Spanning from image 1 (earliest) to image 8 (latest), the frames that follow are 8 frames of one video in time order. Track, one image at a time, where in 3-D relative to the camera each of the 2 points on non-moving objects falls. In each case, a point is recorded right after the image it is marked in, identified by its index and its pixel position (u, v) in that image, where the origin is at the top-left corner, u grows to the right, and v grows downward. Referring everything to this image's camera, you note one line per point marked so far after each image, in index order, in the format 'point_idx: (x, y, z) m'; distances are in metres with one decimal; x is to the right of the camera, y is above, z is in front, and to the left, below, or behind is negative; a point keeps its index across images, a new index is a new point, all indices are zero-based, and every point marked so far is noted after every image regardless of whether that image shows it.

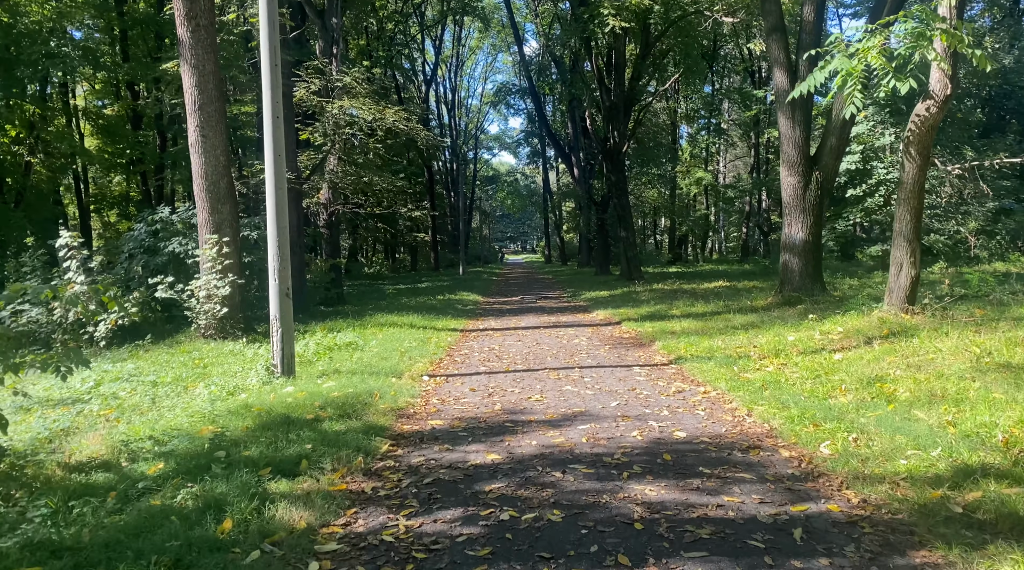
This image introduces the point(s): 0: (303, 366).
0: (-2.4, -0.9, +10.8) m
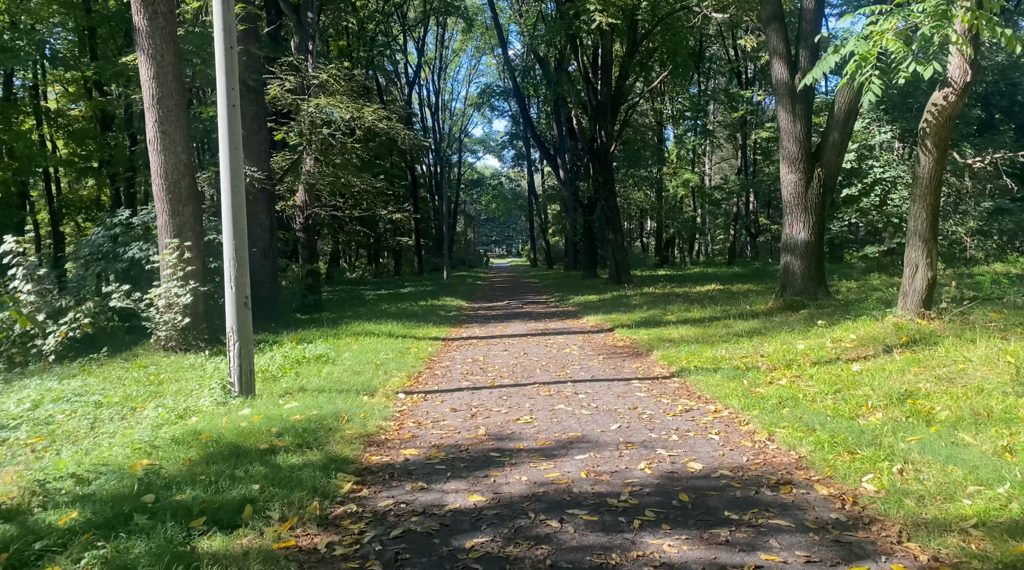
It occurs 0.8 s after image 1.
0: (-2.5, -1.0, +9.7) m
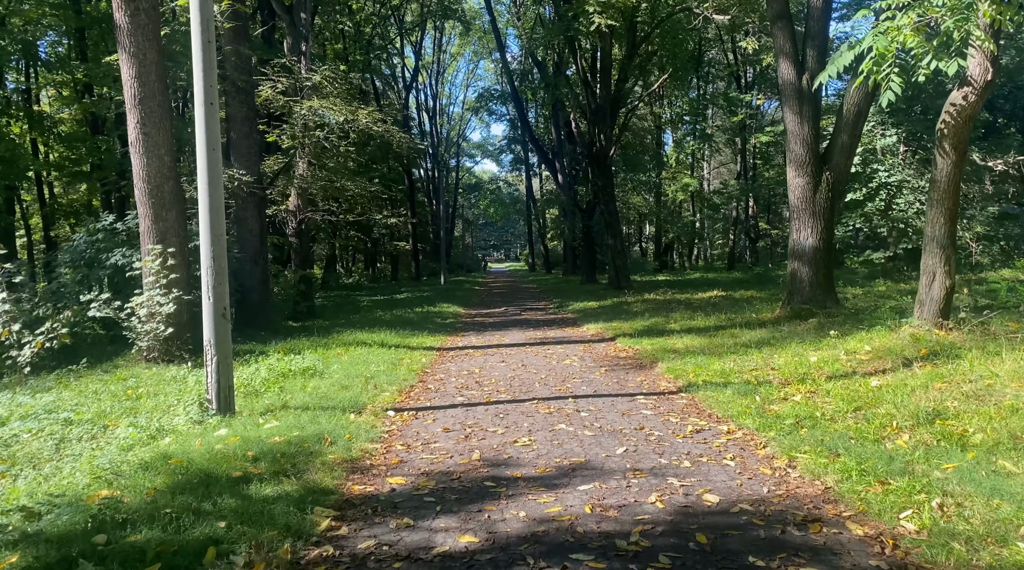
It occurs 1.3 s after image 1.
0: (-2.6, -1.1, +9.2) m
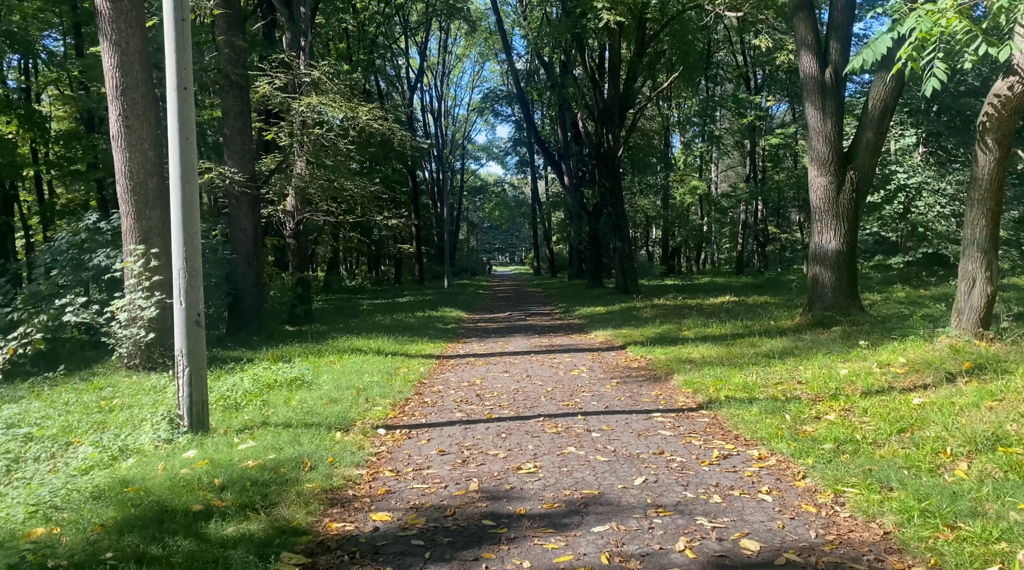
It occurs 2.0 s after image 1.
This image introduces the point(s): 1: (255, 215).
0: (-2.5, -1.2, +8.4) m
1: (-4.8, +1.3, +17.8) m
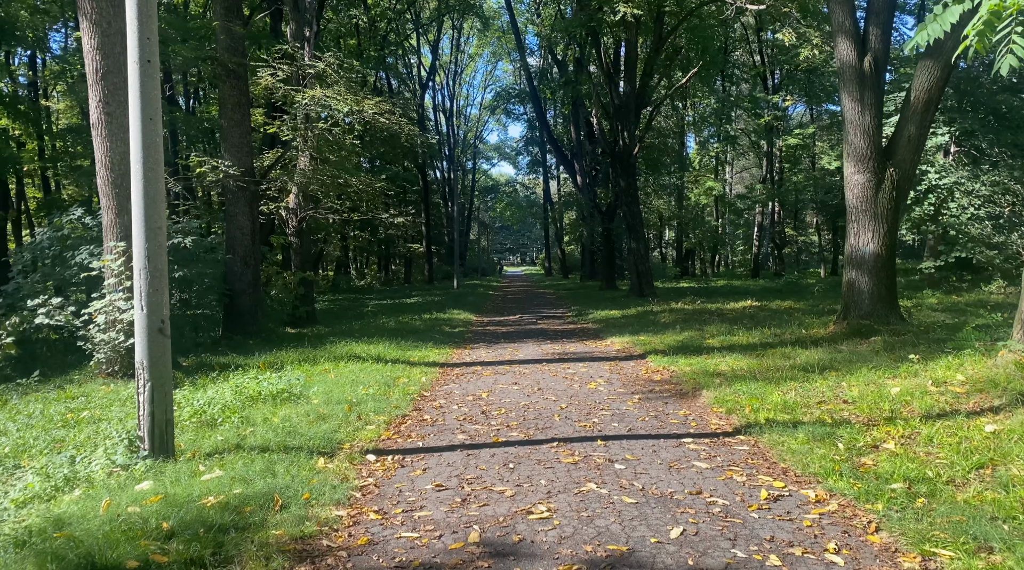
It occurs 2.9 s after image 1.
0: (-2.5, -1.2, +7.4) m
1: (-4.6, +1.3, +16.8) m
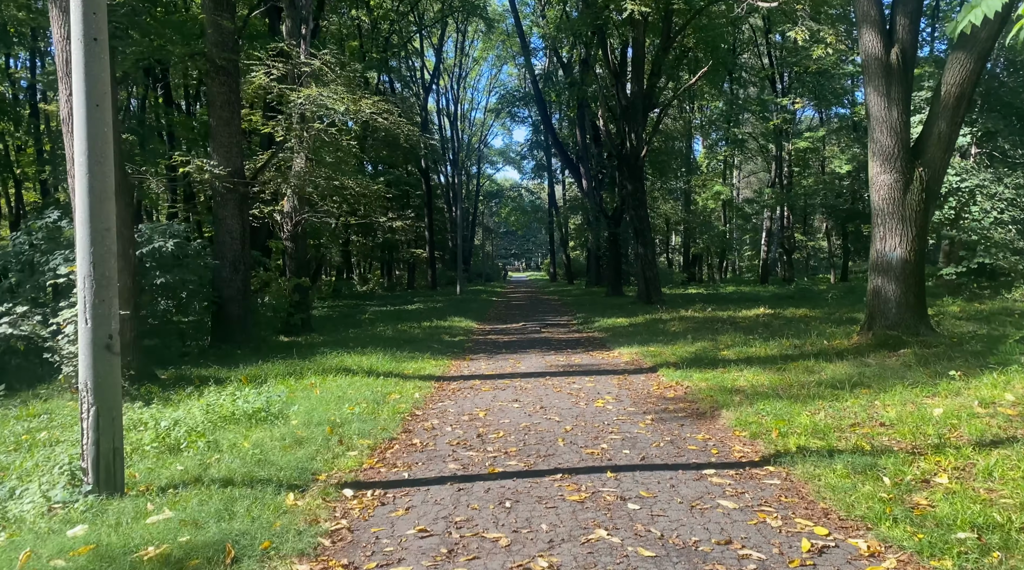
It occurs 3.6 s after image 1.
0: (-2.5, -1.2, +6.6) m
1: (-4.6, +1.2, +16.0) m
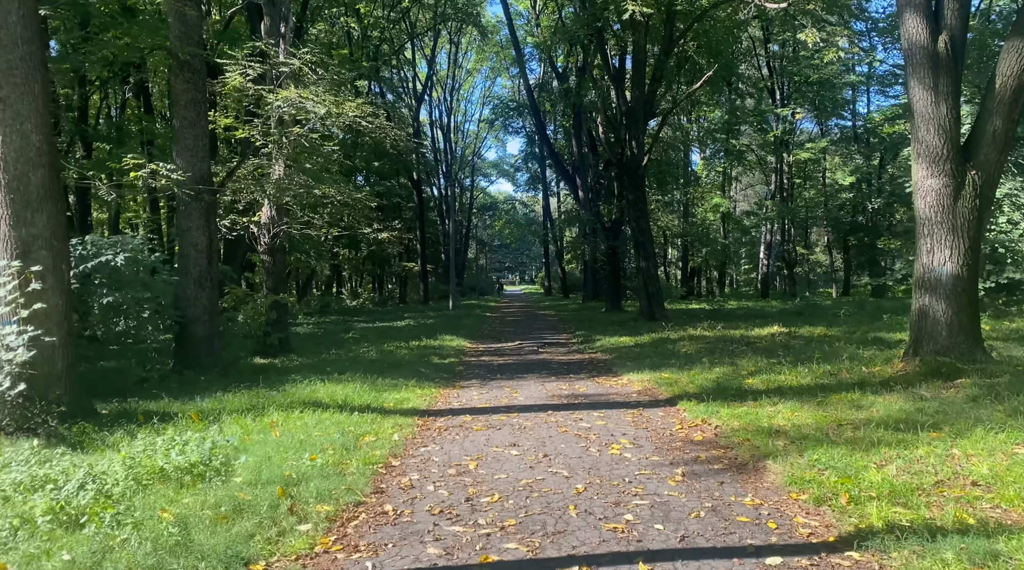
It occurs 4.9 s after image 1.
0: (-2.5, -1.4, +5.0) m
1: (-4.7, +0.9, +14.5) m
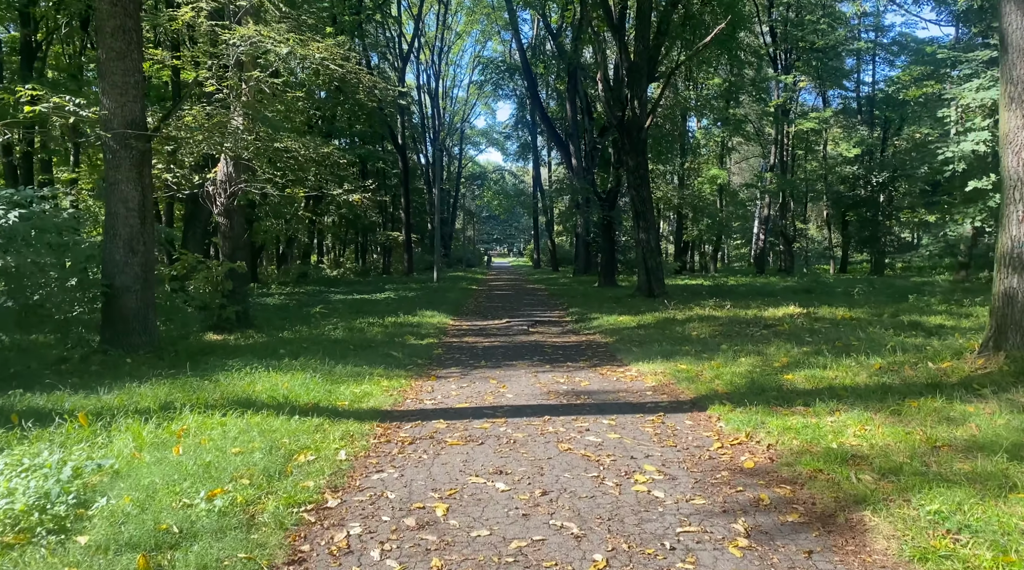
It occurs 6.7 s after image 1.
0: (-2.5, -1.2, +2.9) m
1: (-4.8, +1.4, +12.3) m
